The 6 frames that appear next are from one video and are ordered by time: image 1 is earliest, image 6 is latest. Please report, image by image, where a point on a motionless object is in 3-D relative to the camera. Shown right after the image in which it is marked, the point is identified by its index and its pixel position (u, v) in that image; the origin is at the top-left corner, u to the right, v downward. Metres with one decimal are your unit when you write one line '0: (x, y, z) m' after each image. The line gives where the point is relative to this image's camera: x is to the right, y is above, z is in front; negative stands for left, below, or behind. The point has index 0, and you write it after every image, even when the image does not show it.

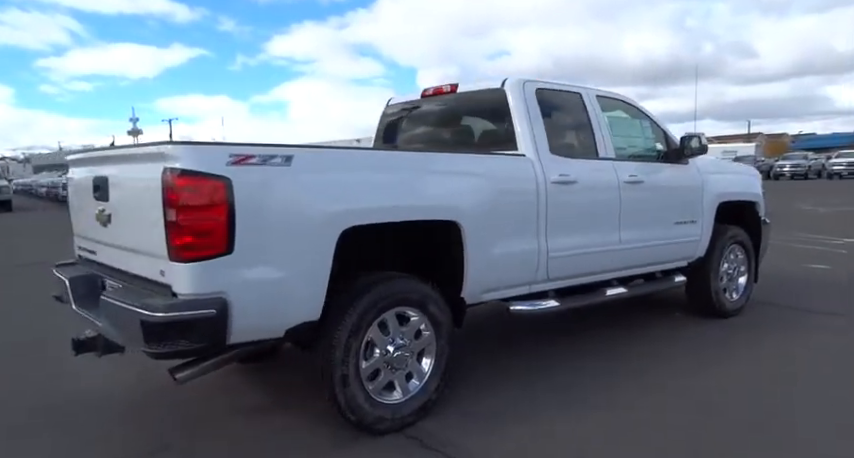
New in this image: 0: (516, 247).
0: (+0.6, -0.1, +3.7) m
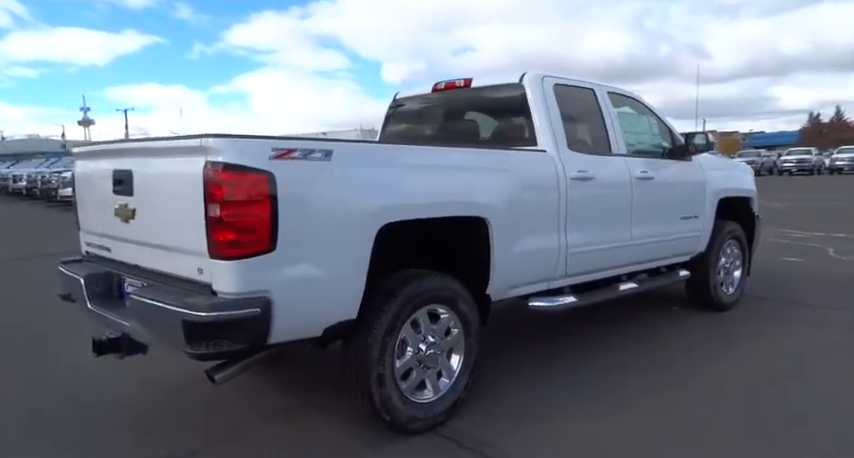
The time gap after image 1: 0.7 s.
0: (+0.7, -0.1, +3.7) m
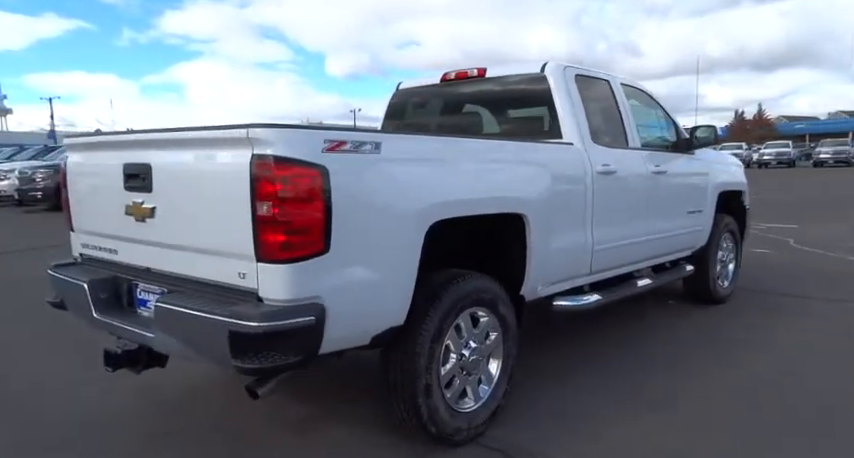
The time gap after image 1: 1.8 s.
0: (+0.9, -0.1, +3.6) m
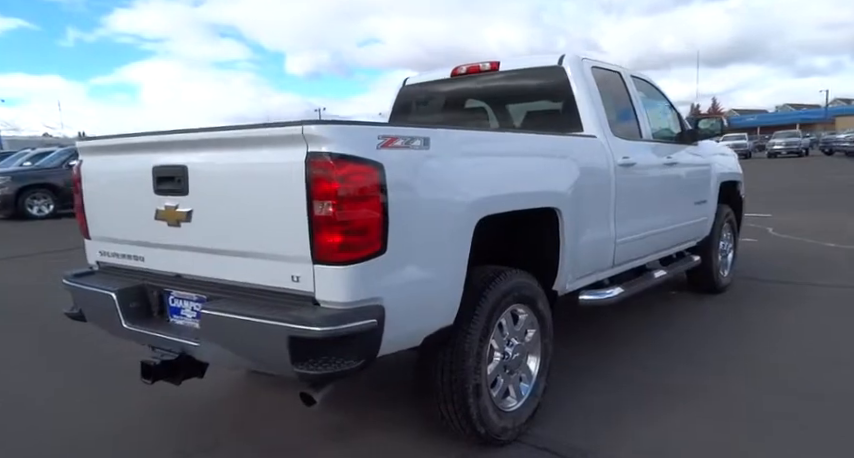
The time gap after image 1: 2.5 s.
0: (+1.0, 0.0, +3.5) m
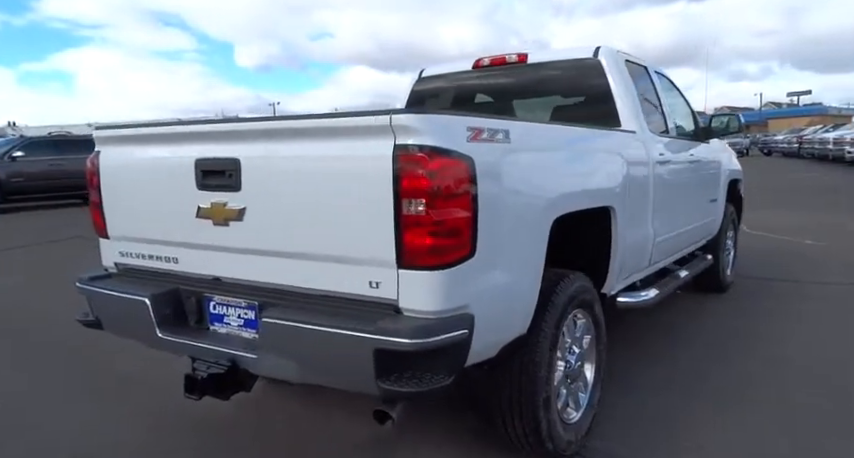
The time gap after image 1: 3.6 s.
0: (+1.3, 0.0, +3.4) m
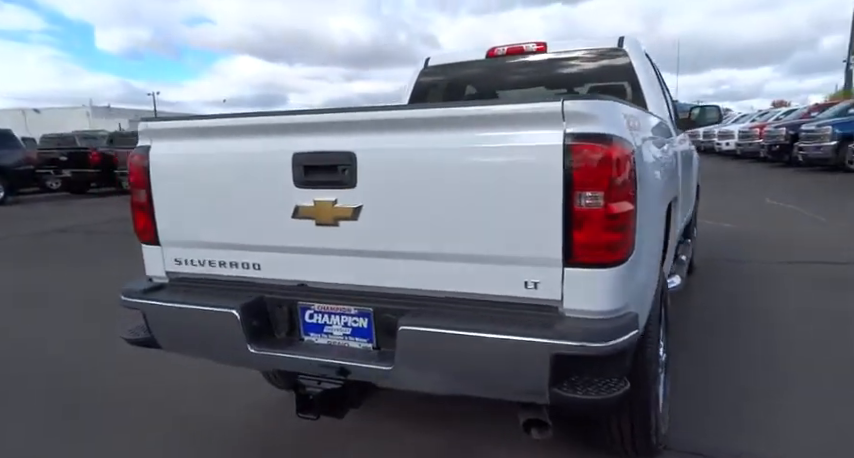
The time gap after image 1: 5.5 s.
0: (+1.5, 0.0, +3.5) m
